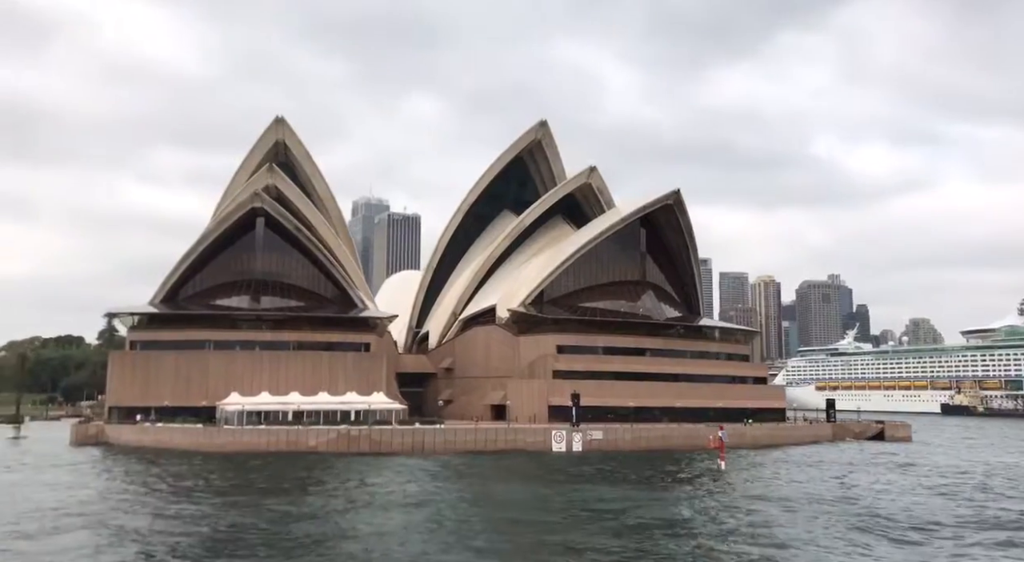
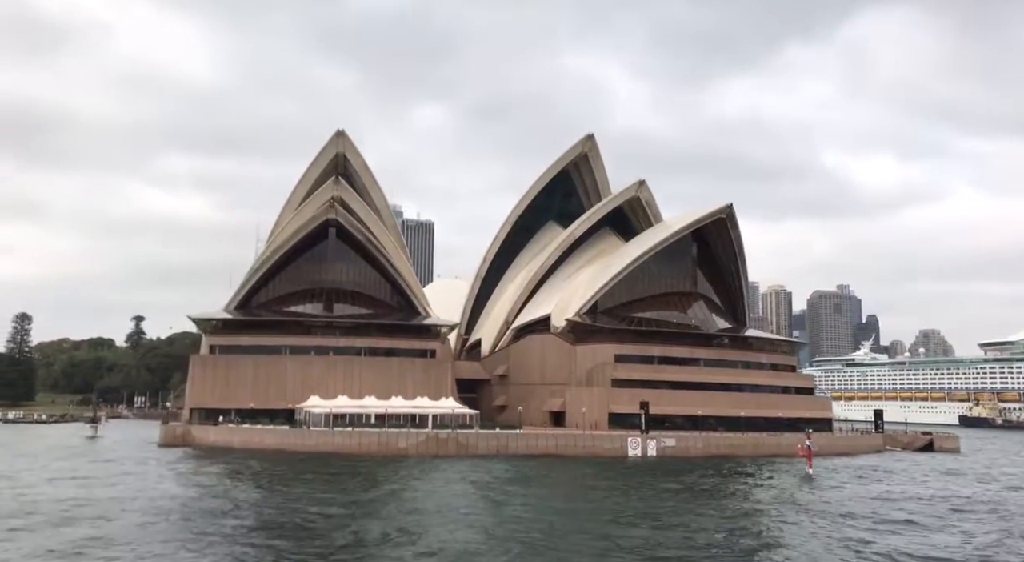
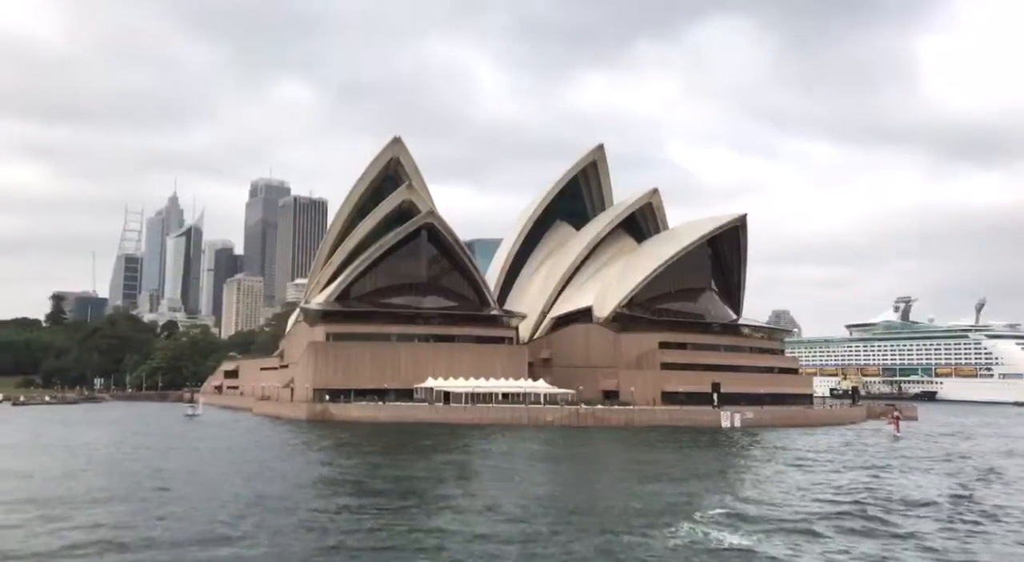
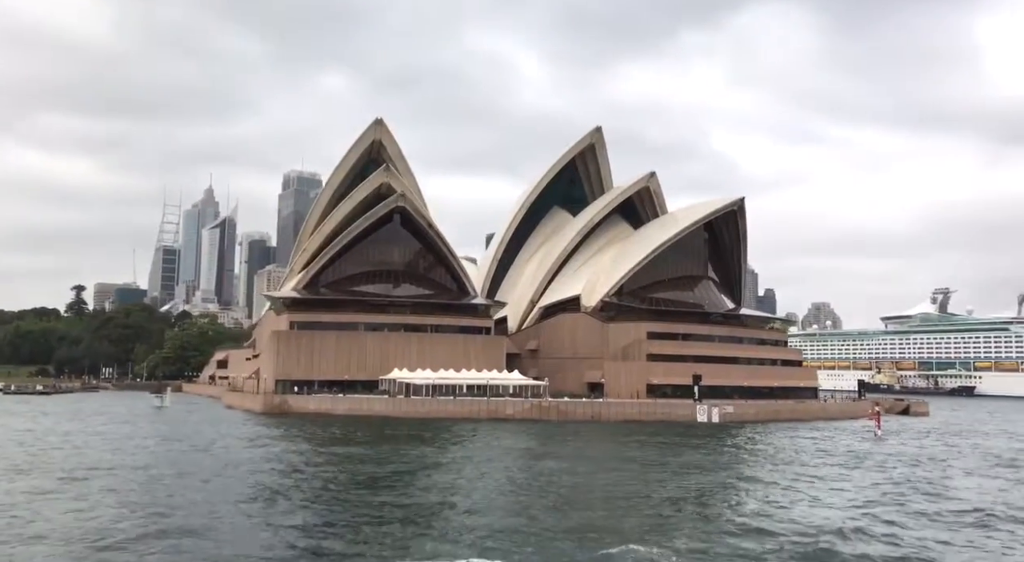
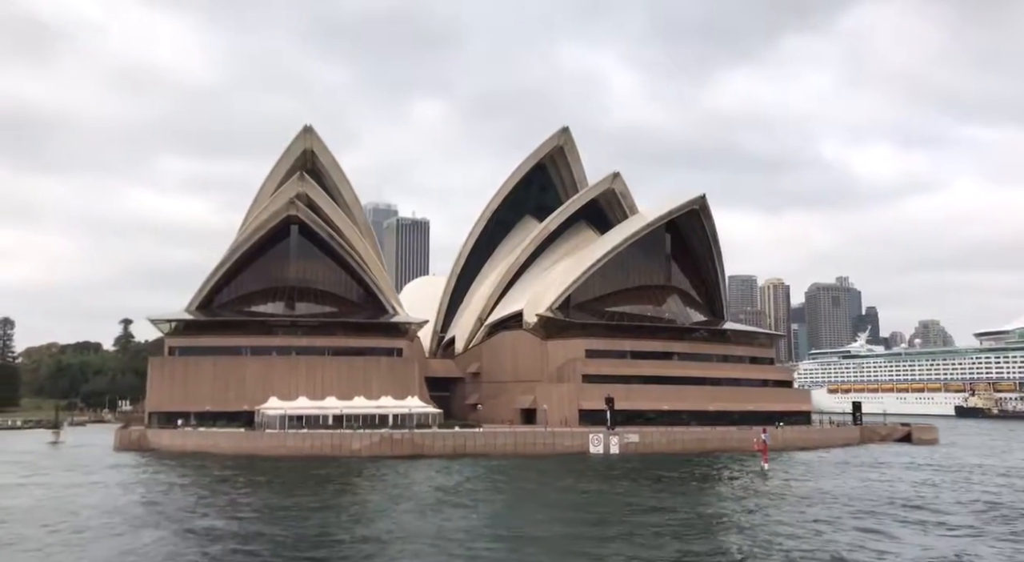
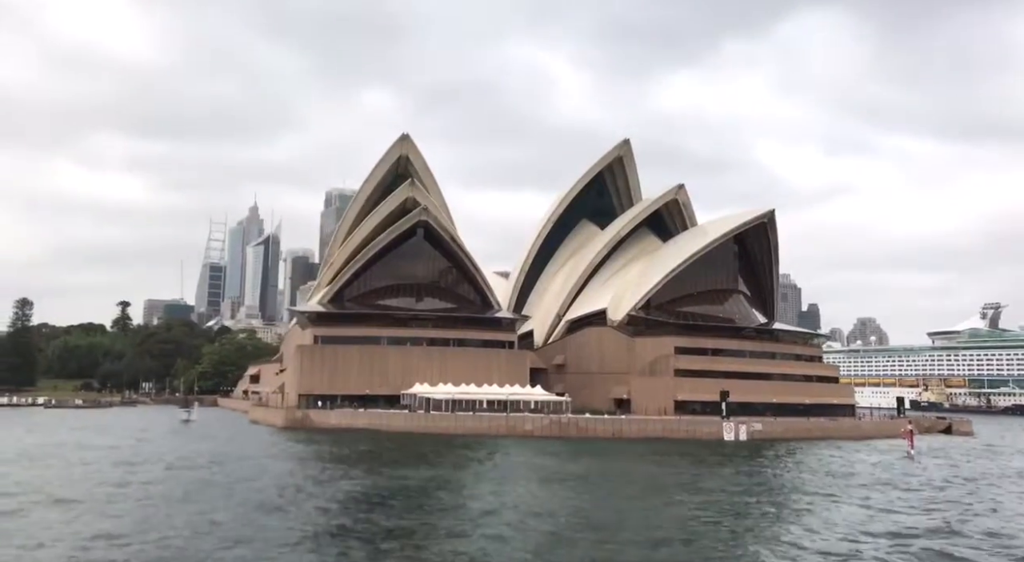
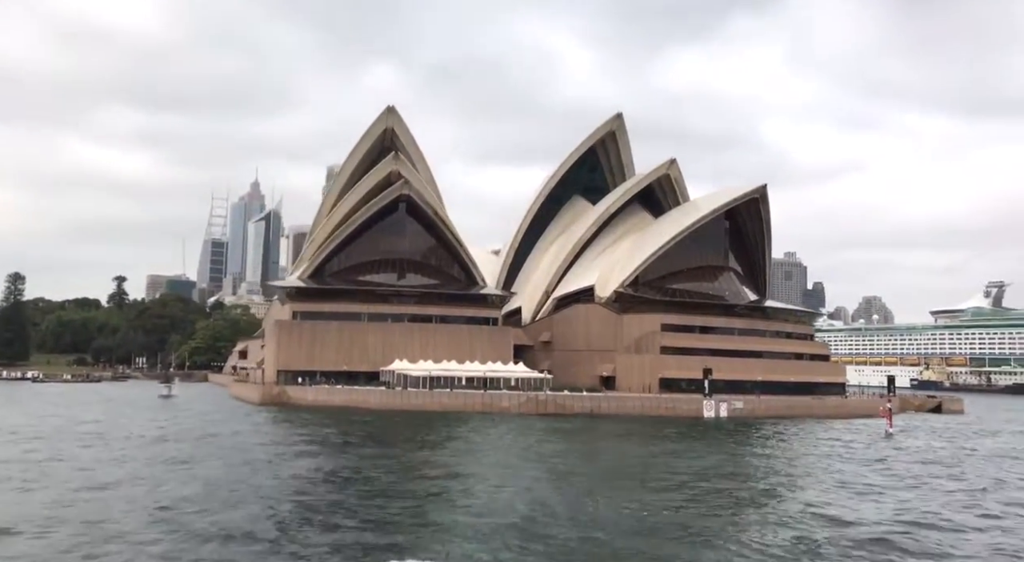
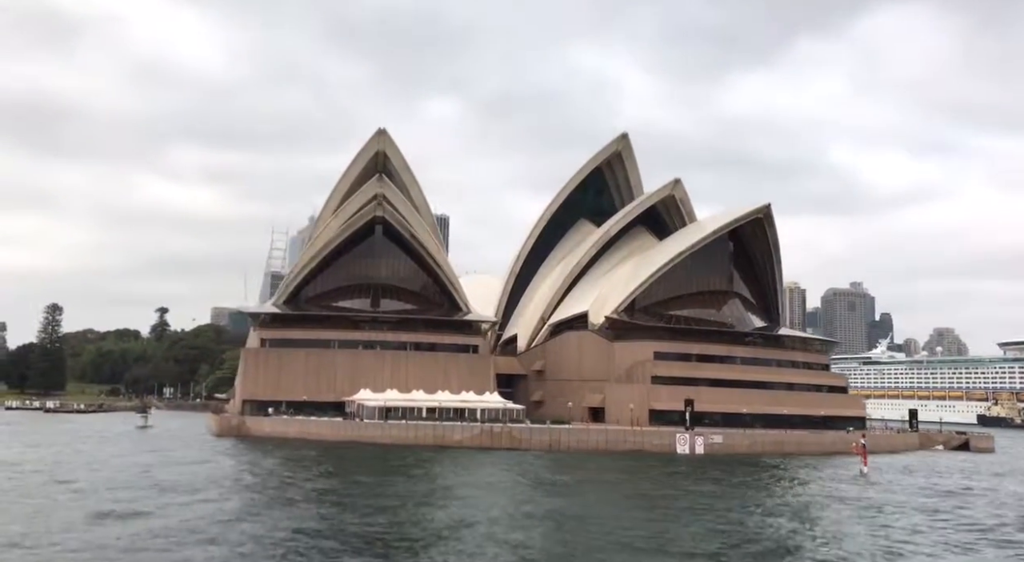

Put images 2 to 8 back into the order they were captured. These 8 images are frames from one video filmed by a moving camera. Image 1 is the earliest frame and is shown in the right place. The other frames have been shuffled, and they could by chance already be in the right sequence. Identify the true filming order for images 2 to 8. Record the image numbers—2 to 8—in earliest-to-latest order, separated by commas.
5, 2, 8, 7, 6, 4, 3
